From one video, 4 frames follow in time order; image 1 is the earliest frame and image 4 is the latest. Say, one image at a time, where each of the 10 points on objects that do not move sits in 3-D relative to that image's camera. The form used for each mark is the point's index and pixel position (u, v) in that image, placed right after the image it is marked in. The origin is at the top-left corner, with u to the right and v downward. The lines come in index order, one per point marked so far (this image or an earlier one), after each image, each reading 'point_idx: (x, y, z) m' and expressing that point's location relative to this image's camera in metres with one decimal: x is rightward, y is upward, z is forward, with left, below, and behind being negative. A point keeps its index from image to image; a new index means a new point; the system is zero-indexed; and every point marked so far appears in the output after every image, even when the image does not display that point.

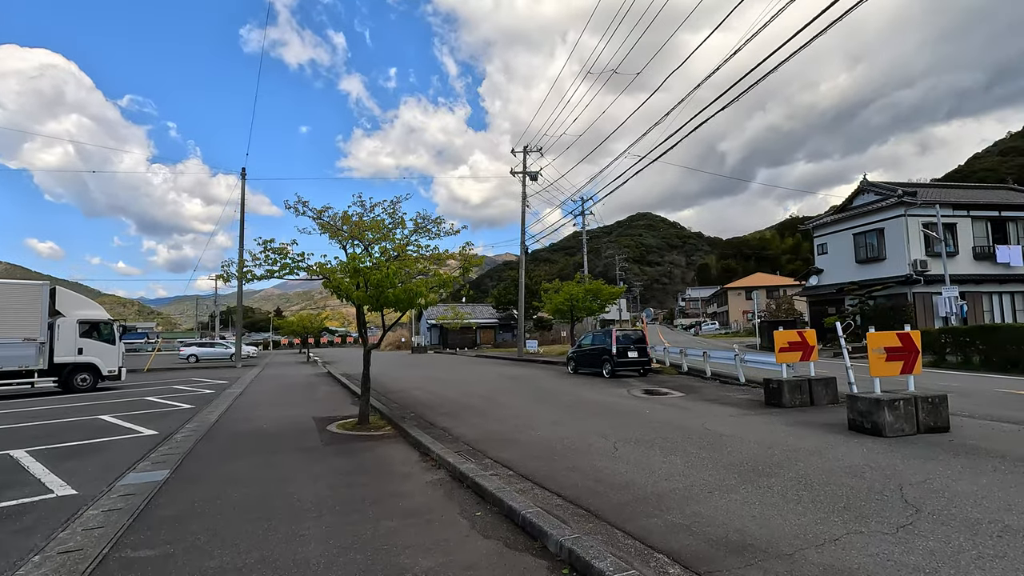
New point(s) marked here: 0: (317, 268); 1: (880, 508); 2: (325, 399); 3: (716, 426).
0: (-3.1, +0.3, +8.6) m
1: (+3.1, -1.8, +4.5) m
2: (-4.6, -2.7, +13.3) m
3: (+3.1, -2.1, +8.2) m
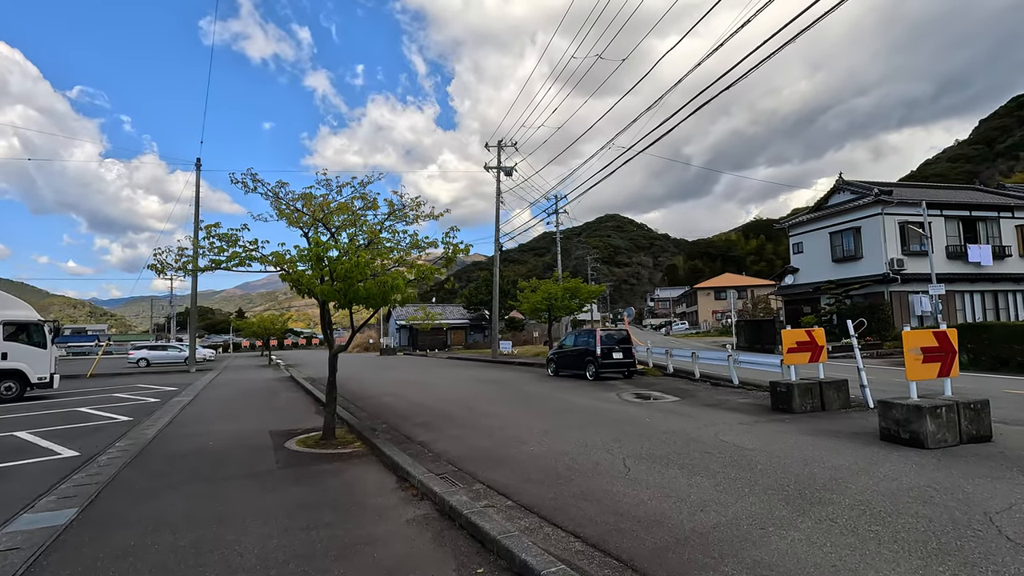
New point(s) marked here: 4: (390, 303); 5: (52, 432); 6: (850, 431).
0: (-3.2, +0.4, +7.3) m
1: (+3.1, -1.7, +3.6) m
2: (-5.0, -2.7, +11.9) m
3: (+3.0, -2.0, +7.3) m
4: (-1.6, -0.2, +7.1) m
5: (-8.0, -2.5, +9.3) m
6: (+4.6, -1.9, +7.3) m
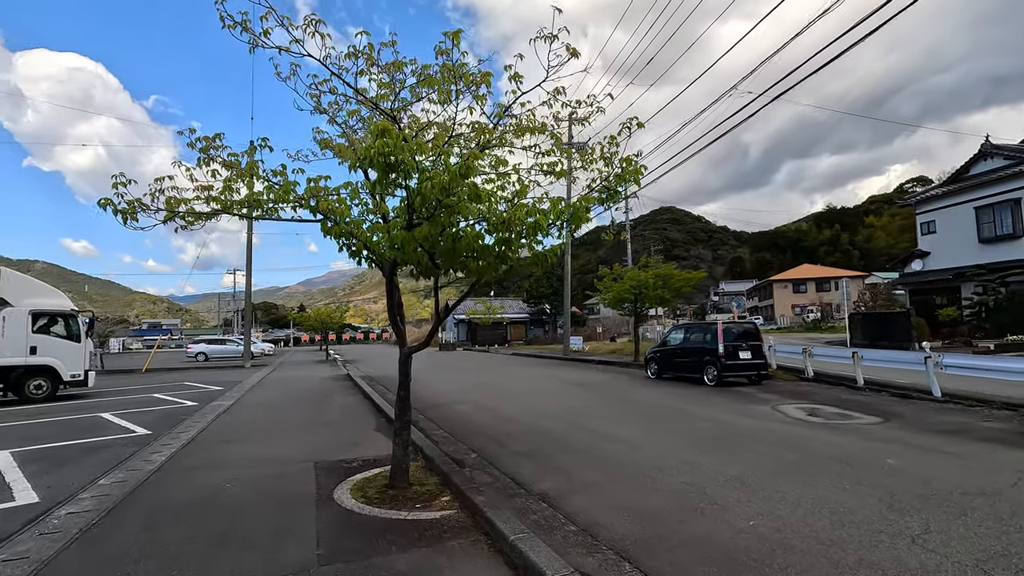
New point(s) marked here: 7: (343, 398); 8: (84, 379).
0: (-1.6, +0.8, +4.6) m
1: (+4.3, -1.4, +0.2) m
2: (-3.0, -2.3, +9.3) m
3: (+4.5, -1.7, +4.0) m
4: (0.0, +0.2, +4.2) m
5: (-6.2, -2.2, +7.0) m
6: (+6.1, -1.6, +3.8) m
7: (-4.1, -2.6, +12.9) m
8: (-11.3, -2.4, +14.2) m
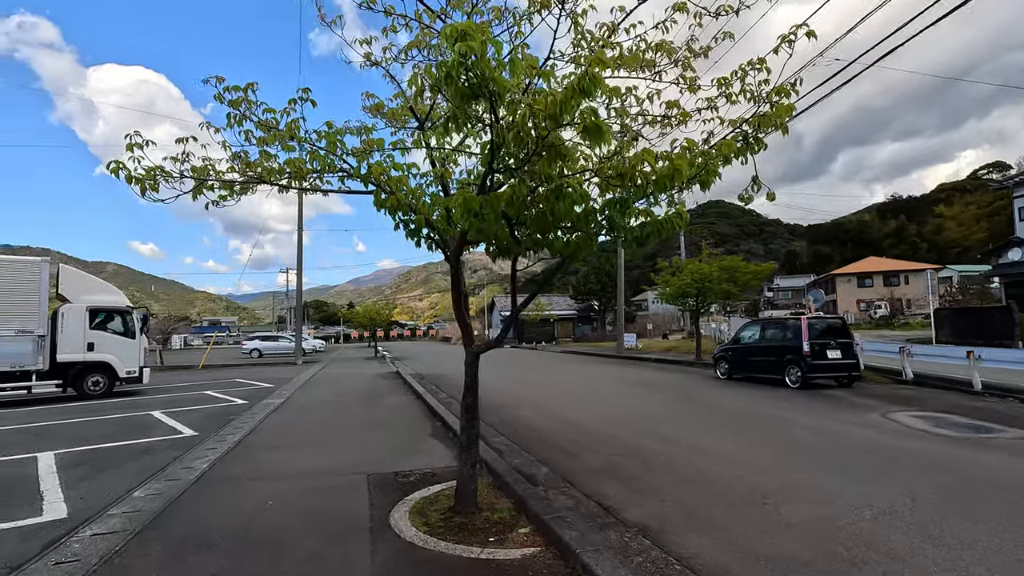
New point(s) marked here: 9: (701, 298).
0: (-1.0, +0.9, +3.8) m
1: (+4.6, -1.3, -1.0) m
2: (-1.9, -2.2, +8.6) m
3: (+5.1, -1.5, +2.7) m
4: (+0.6, +0.3, +3.3) m
5: (-5.3, -2.1, +6.6) m
6: (+6.7, -1.4, +2.4) m
7: (-2.7, -2.5, +12.3) m
8: (-9.8, -2.3, +14.1) m
9: (+7.0, -0.4, +19.9) m
